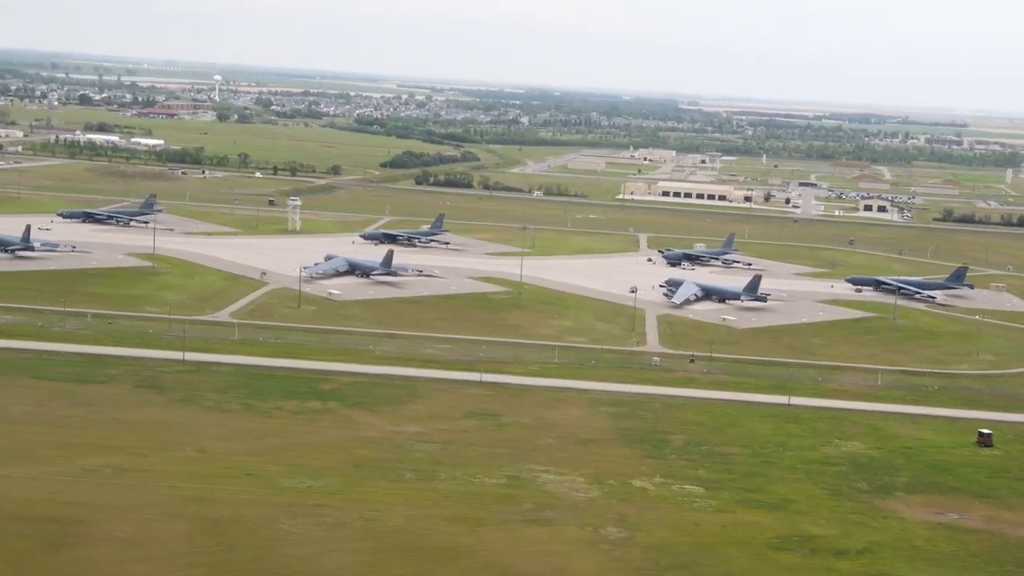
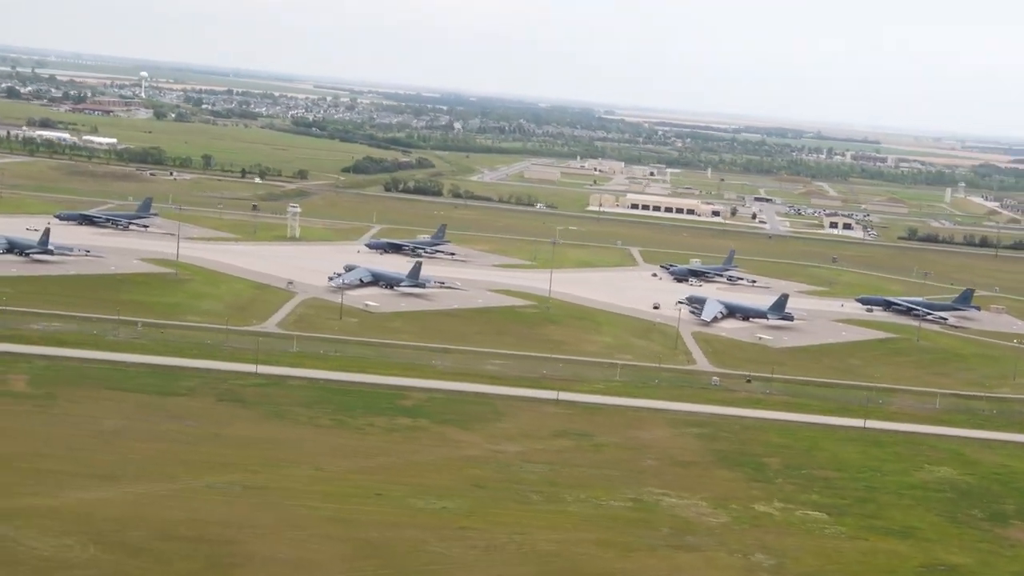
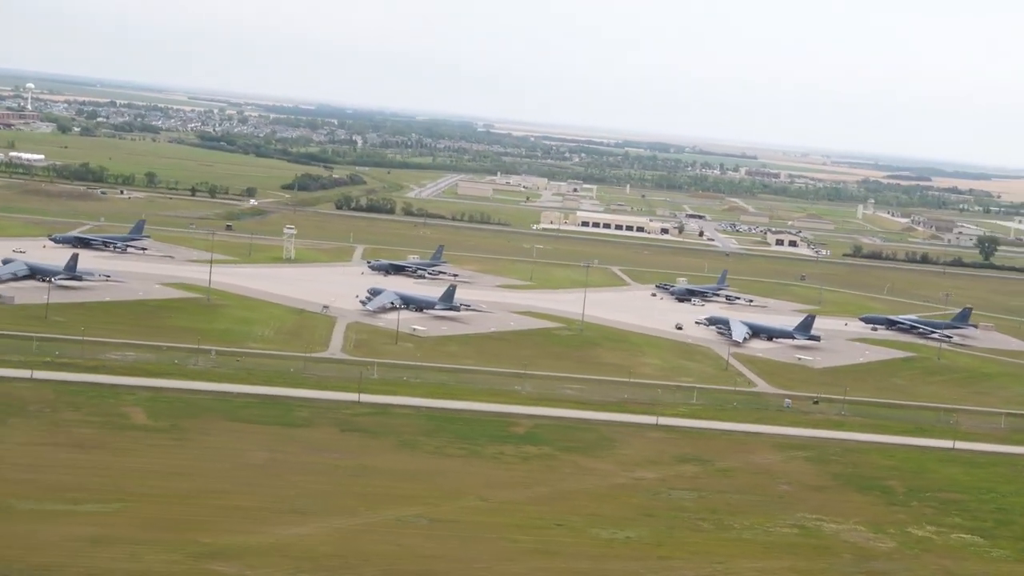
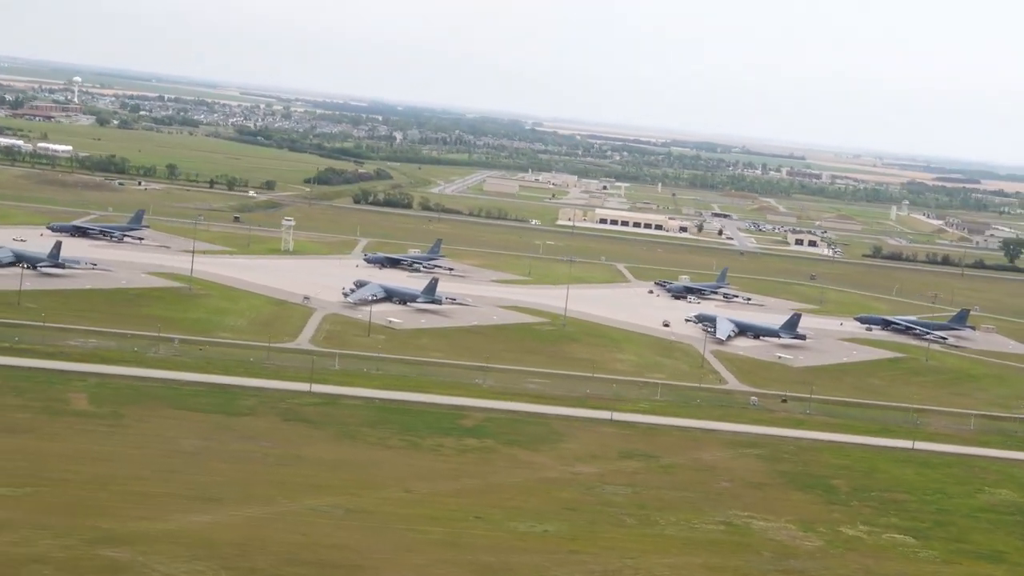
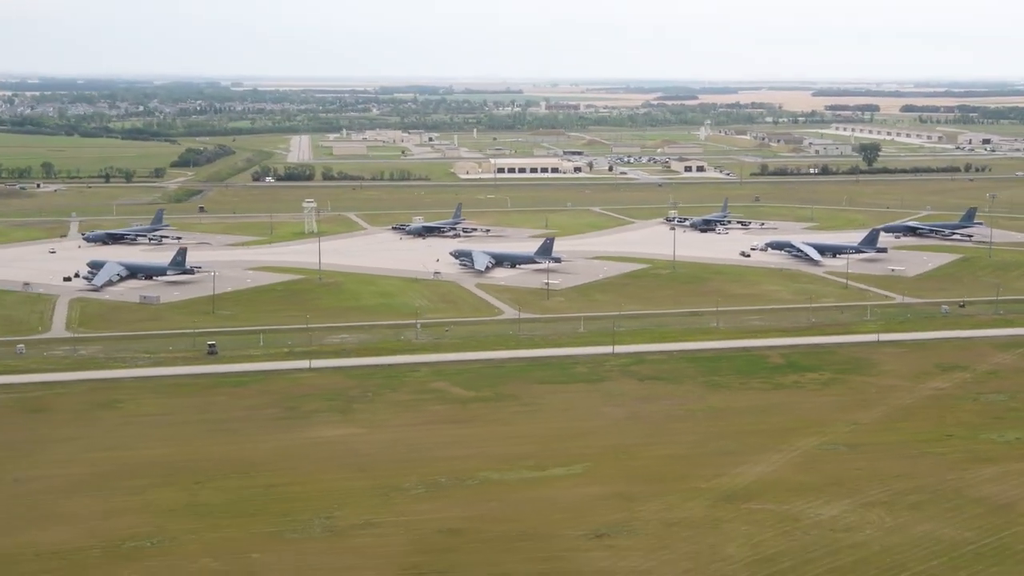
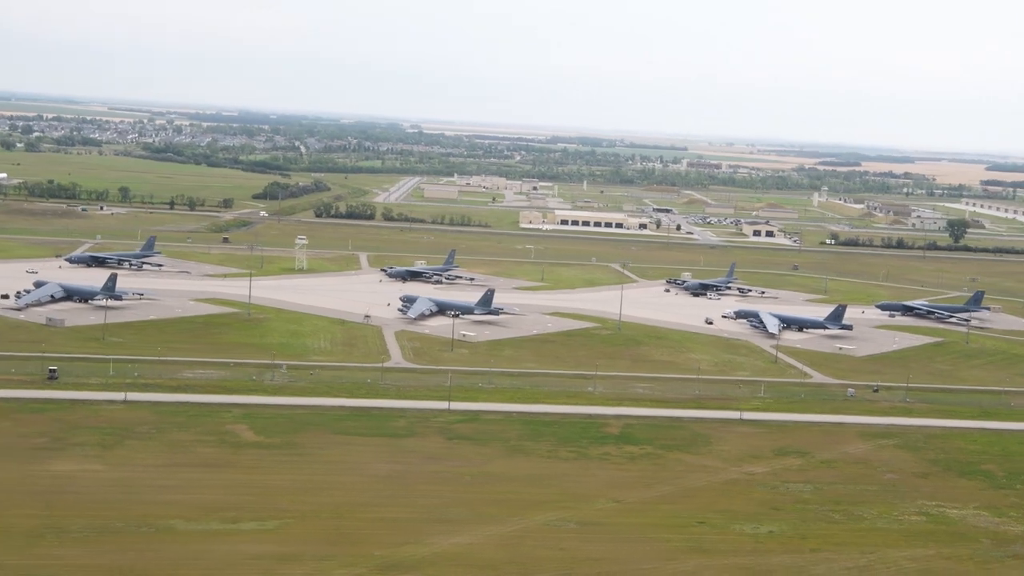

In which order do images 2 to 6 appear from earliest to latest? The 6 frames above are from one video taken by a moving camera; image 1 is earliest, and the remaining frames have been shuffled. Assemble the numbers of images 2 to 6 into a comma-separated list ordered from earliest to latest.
2, 4, 3, 6, 5
